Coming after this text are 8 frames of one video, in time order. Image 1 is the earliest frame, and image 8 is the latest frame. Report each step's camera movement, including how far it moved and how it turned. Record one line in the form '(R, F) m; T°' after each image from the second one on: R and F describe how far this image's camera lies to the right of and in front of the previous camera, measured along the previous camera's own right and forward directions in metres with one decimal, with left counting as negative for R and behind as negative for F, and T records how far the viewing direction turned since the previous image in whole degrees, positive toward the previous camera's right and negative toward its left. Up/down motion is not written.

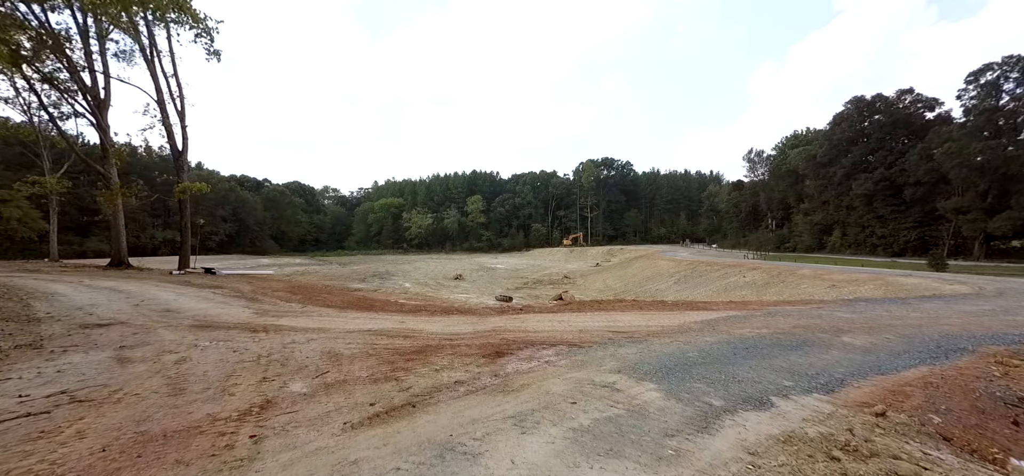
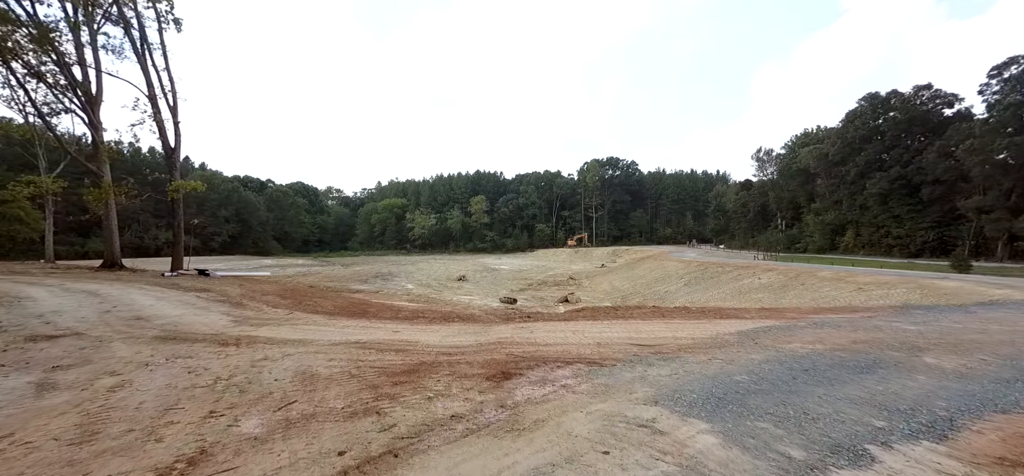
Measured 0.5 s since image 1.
(0.0, +0.6) m; -1°
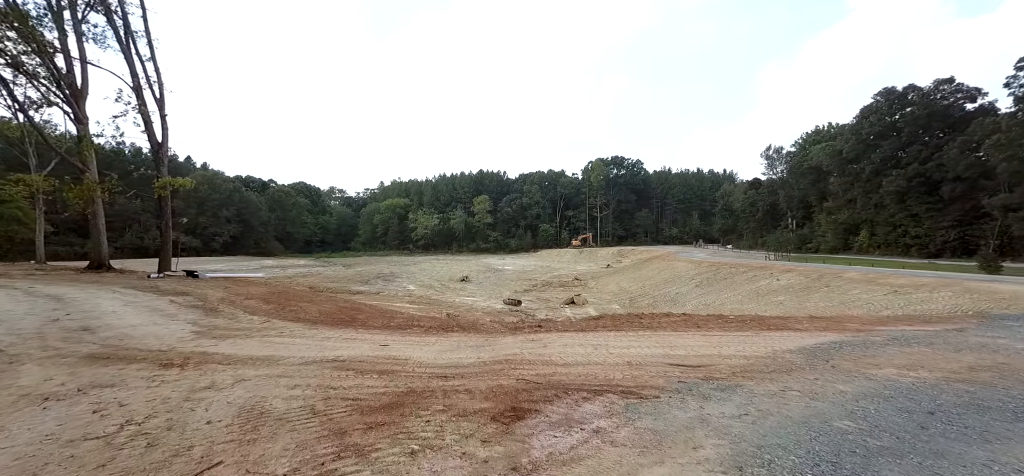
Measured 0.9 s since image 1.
(-0.1, +0.8) m; 0°
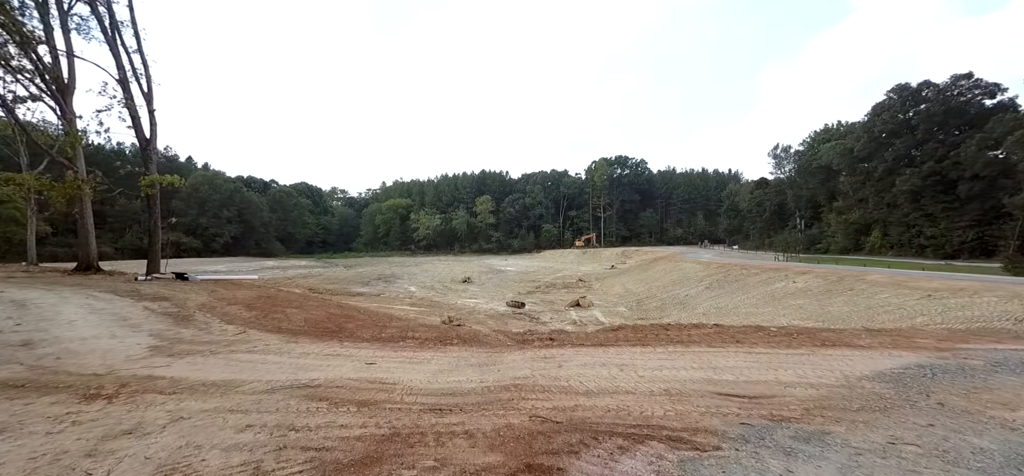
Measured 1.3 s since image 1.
(-0.1, +0.6) m; 0°
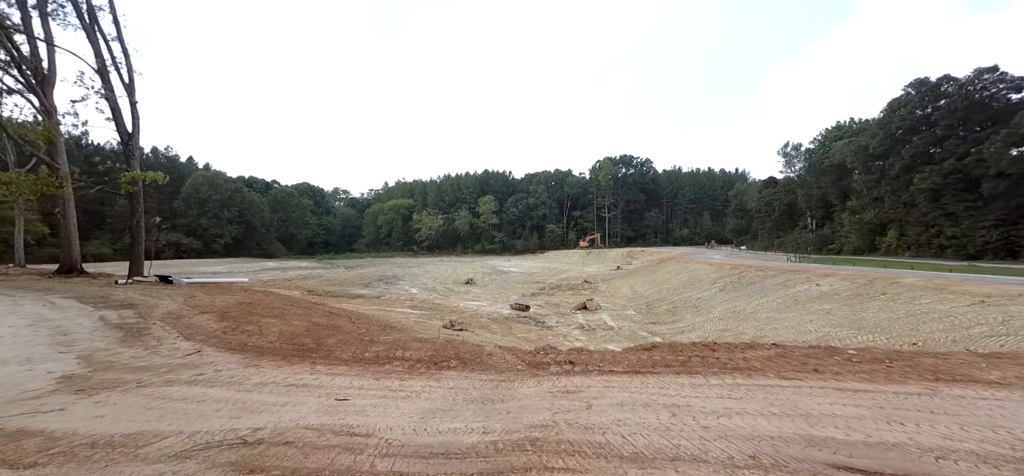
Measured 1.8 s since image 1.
(-0.1, +0.8) m; 0°
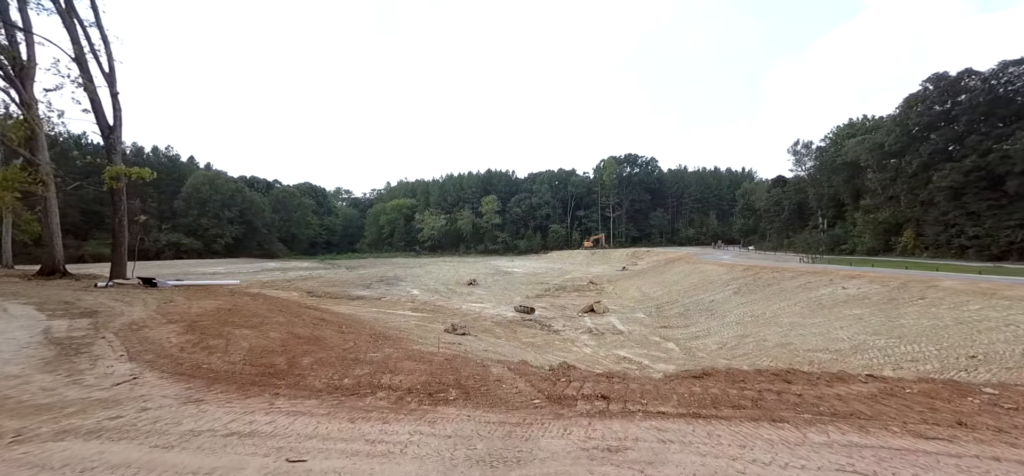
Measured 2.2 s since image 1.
(-0.1, +0.8) m; 0°
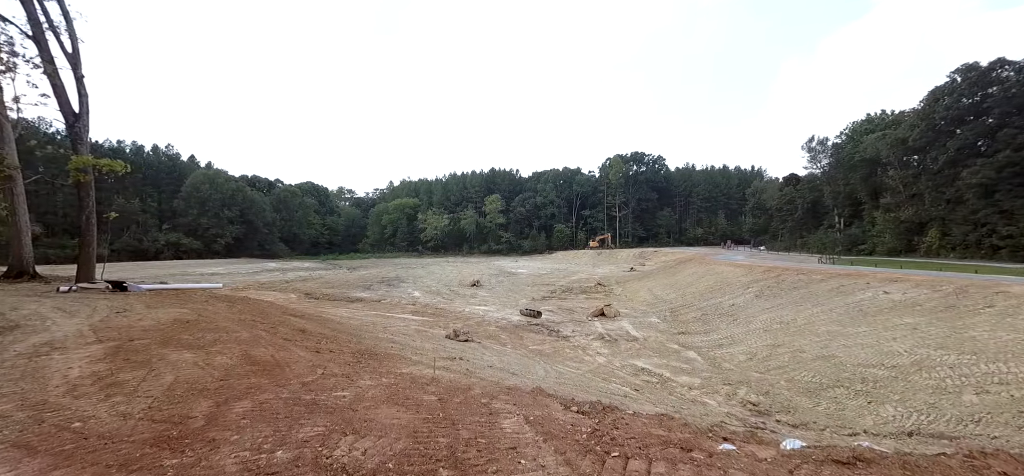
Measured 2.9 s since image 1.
(-0.1, +1.2) m; 0°
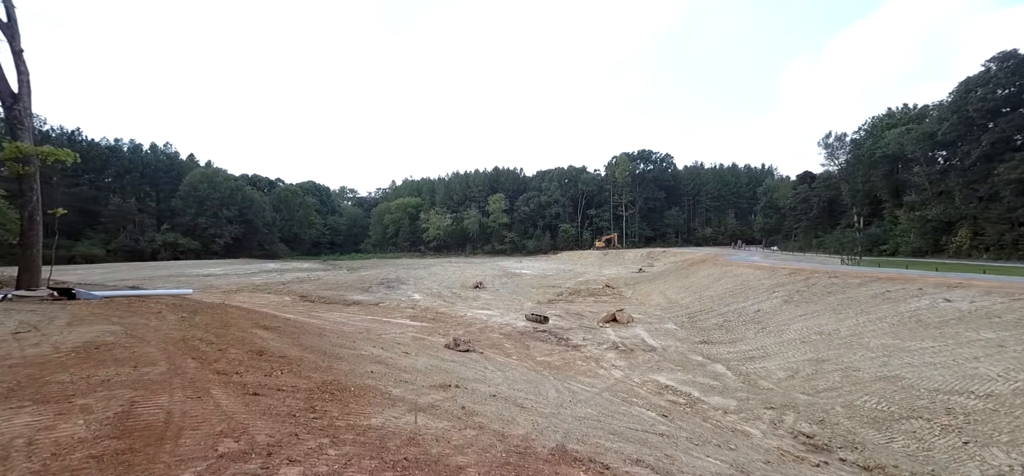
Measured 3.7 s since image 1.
(-0.1, +1.4) m; 0°
